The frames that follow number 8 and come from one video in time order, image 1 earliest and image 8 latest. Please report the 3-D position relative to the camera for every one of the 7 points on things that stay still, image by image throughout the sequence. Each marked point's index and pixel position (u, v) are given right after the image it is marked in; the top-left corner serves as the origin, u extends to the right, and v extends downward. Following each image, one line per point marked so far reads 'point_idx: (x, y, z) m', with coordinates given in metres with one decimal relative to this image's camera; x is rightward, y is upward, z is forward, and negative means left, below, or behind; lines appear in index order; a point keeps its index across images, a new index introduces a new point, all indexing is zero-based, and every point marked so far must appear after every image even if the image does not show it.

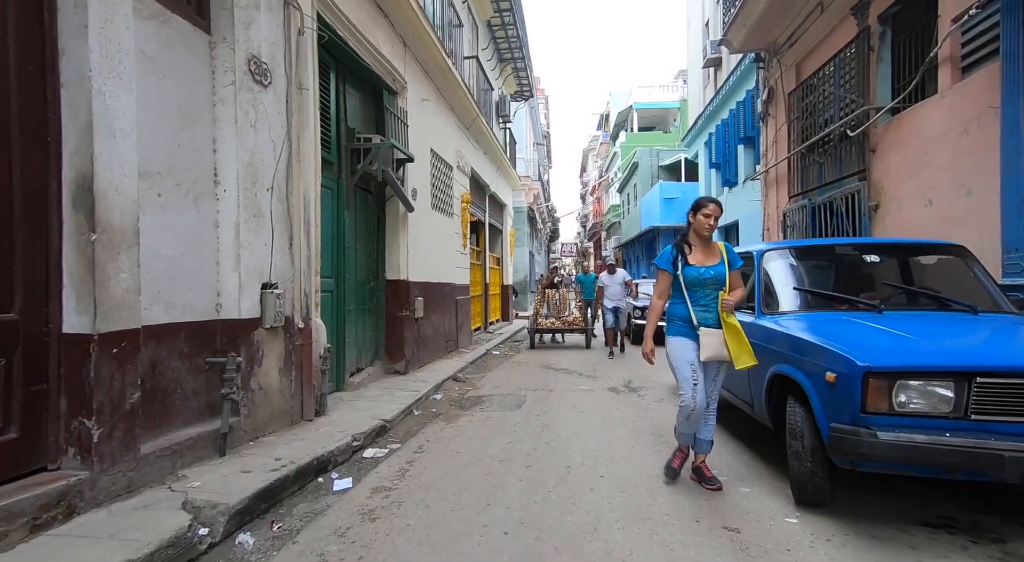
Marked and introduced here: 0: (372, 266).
0: (-2.0, +0.2, +7.9) m
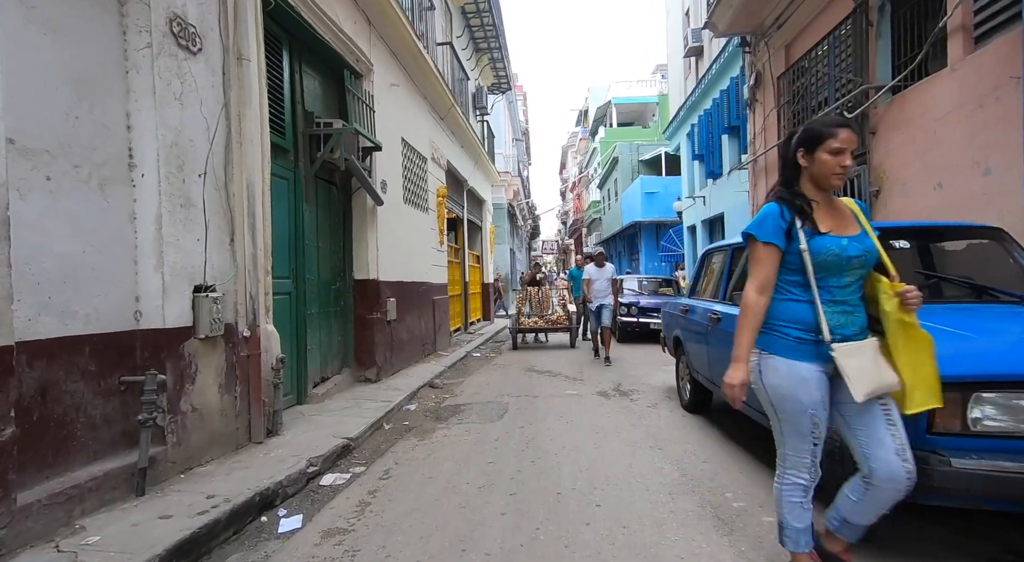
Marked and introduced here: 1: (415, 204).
0: (-2.3, +0.2, +7.2) m
1: (-1.7, +1.4, +9.9) m
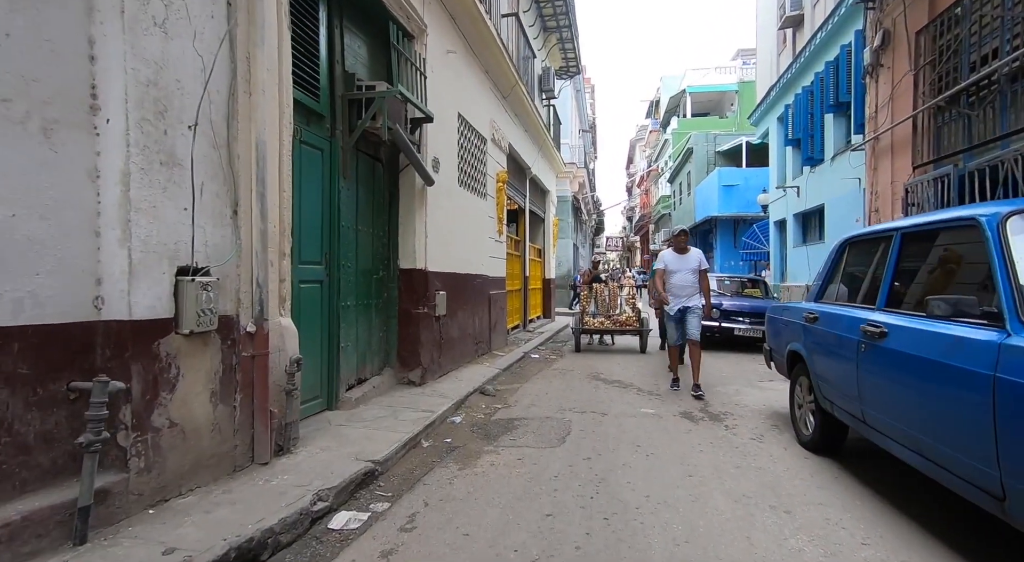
0: (-1.5, +0.3, +6.4) m
1: (-0.7, +1.5, +9.0) m
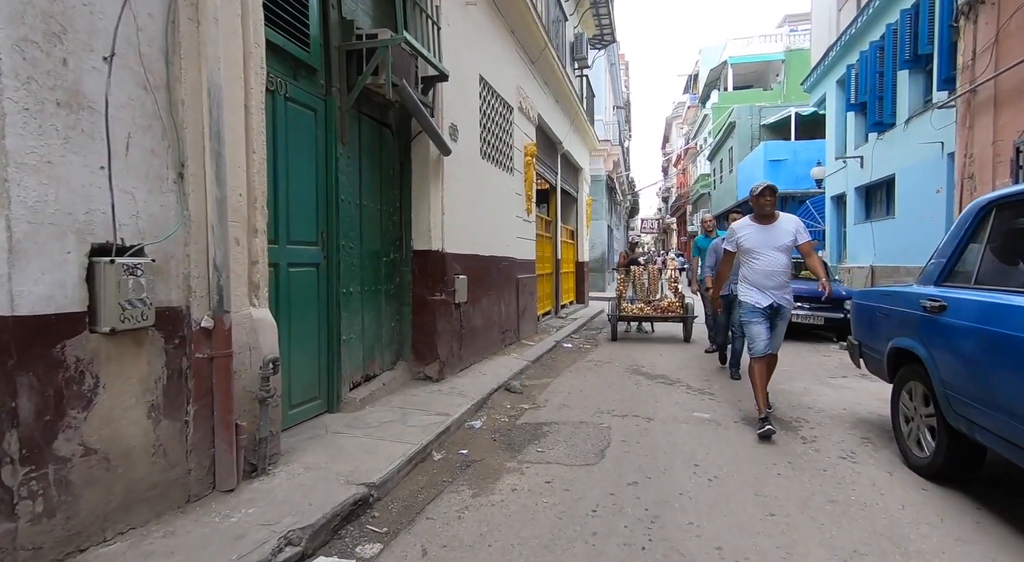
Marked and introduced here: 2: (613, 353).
0: (-1.2, +0.5, +5.7) m
1: (-0.2, +1.8, +8.2) m
2: (+1.6, -1.2, +8.9) m
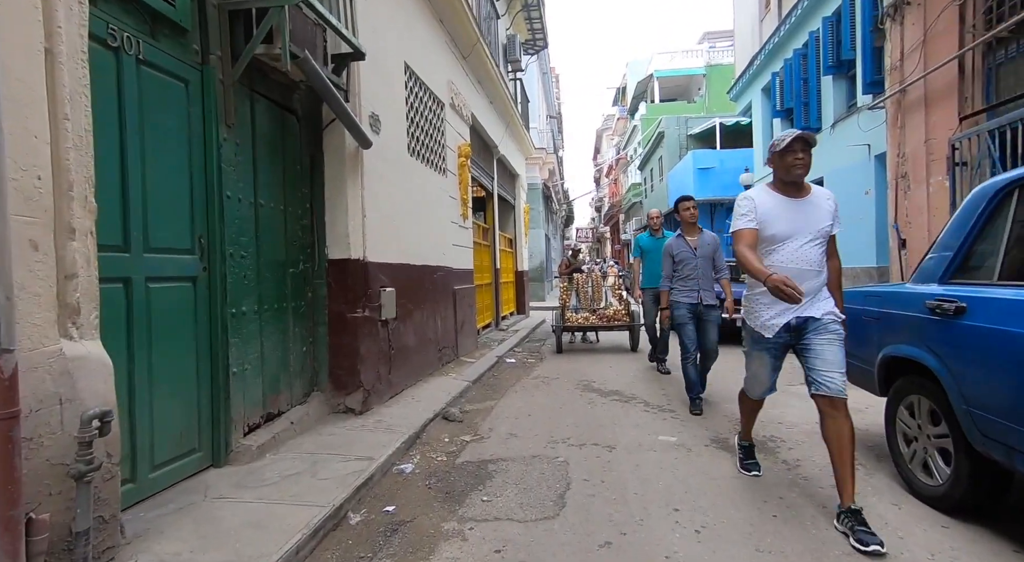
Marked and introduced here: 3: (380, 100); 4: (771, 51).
0: (-1.8, +0.4, +4.7) m
1: (-1.1, +1.6, +7.3) m
2: (+0.7, -1.3, +8.2) m
3: (-1.3, +1.8, +5.7) m
4: (+7.1, +6.3, +15.3) m
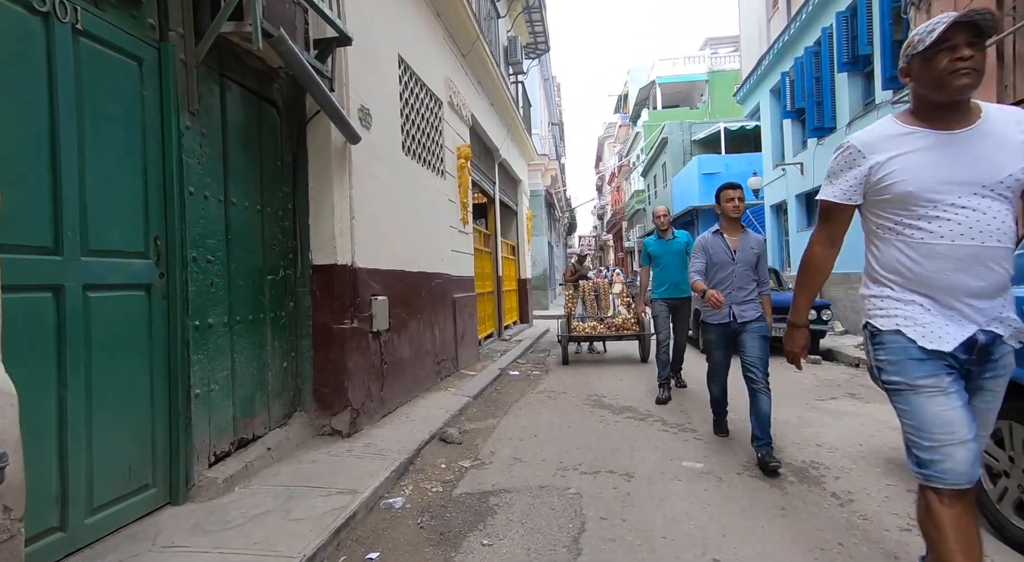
0: (-1.8, +0.3, +4.3) m
1: (-1.1, +1.5, +6.9) m
2: (+0.8, -1.4, +7.7) m
3: (-1.3, +1.8, +5.2) m
4: (+7.2, +6.2, +14.9) m
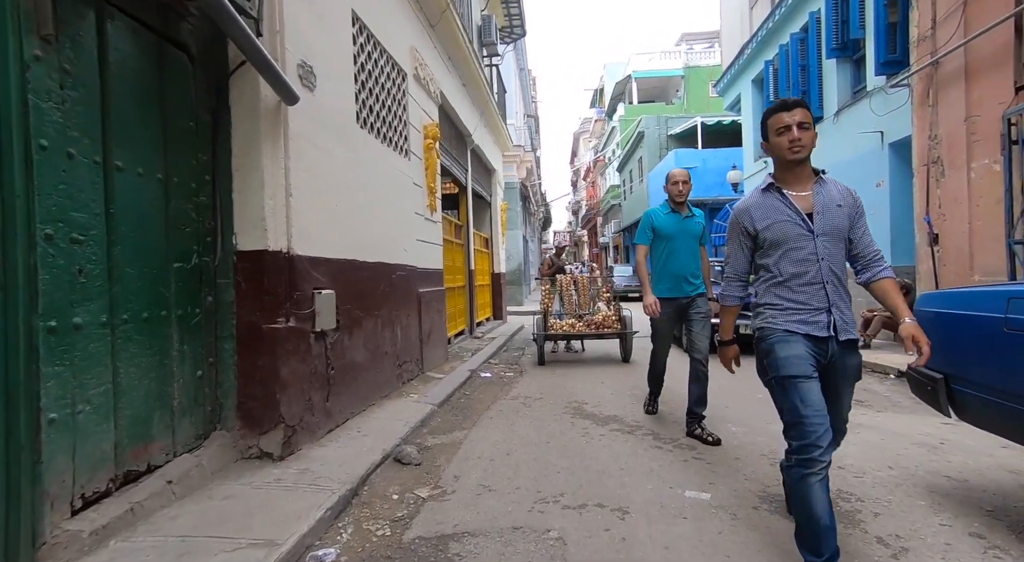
0: (-2.0, +0.4, +3.4) m
1: (-1.4, +1.6, +6.1) m
2: (+0.4, -1.3, +7.0) m
3: (-1.6, +1.8, +4.4) m
4: (+6.5, +6.3, +14.4) m
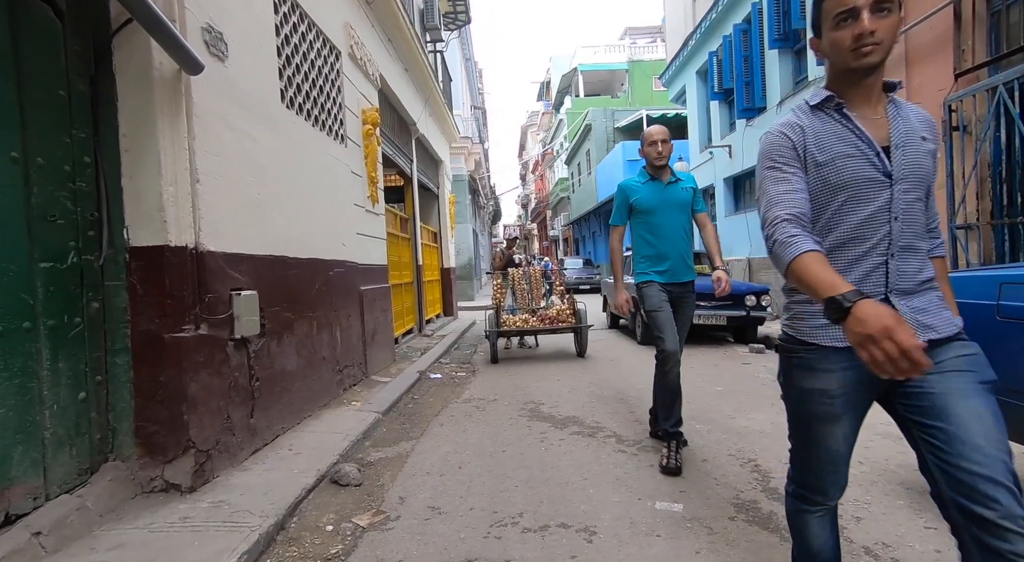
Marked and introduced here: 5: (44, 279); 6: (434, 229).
0: (-2.3, +0.4, +2.8) m
1: (-2.0, +1.6, +5.5) m
2: (-0.2, -1.2, +6.6) m
3: (-2.0, +1.8, +3.8) m
4: (+5.1, +6.5, +14.4) m
5: (-2.3, 0.0, +2.7) m
6: (-2.0, +1.3, +14.2) m
